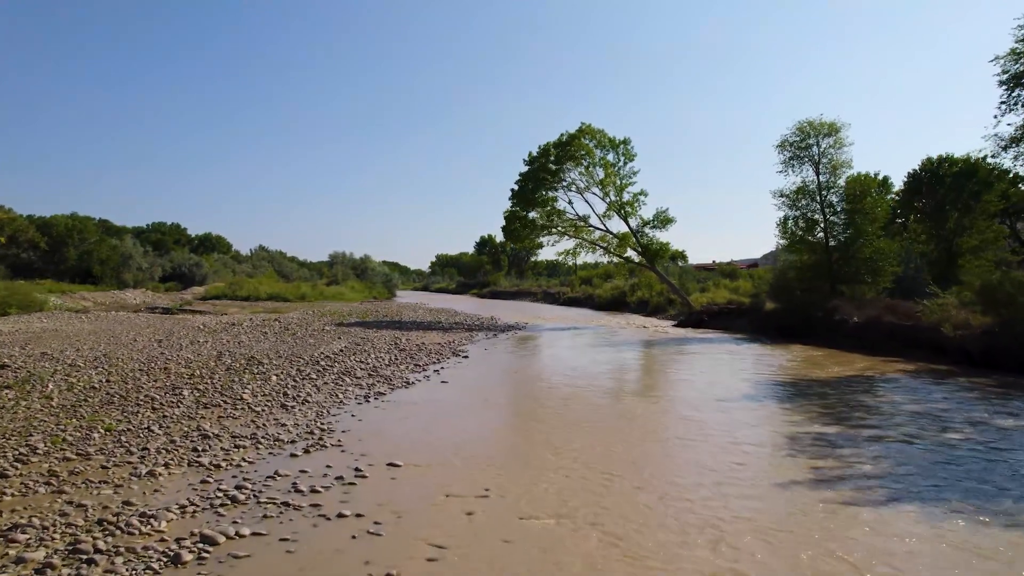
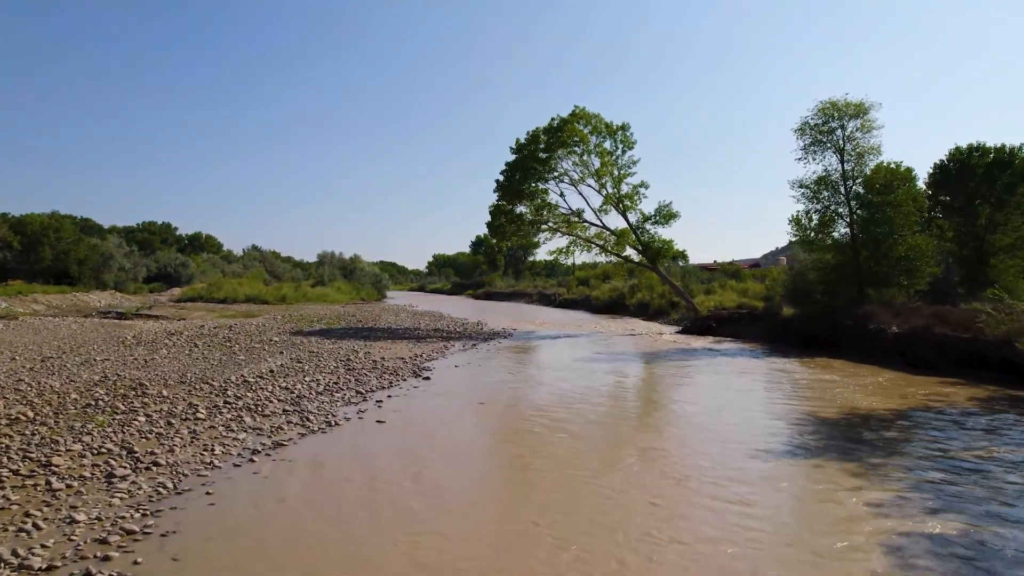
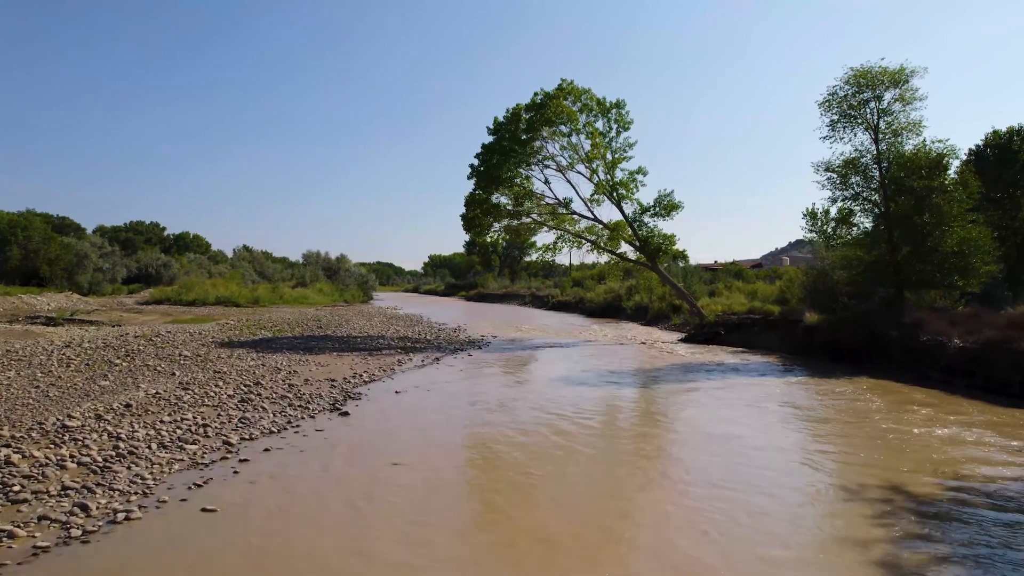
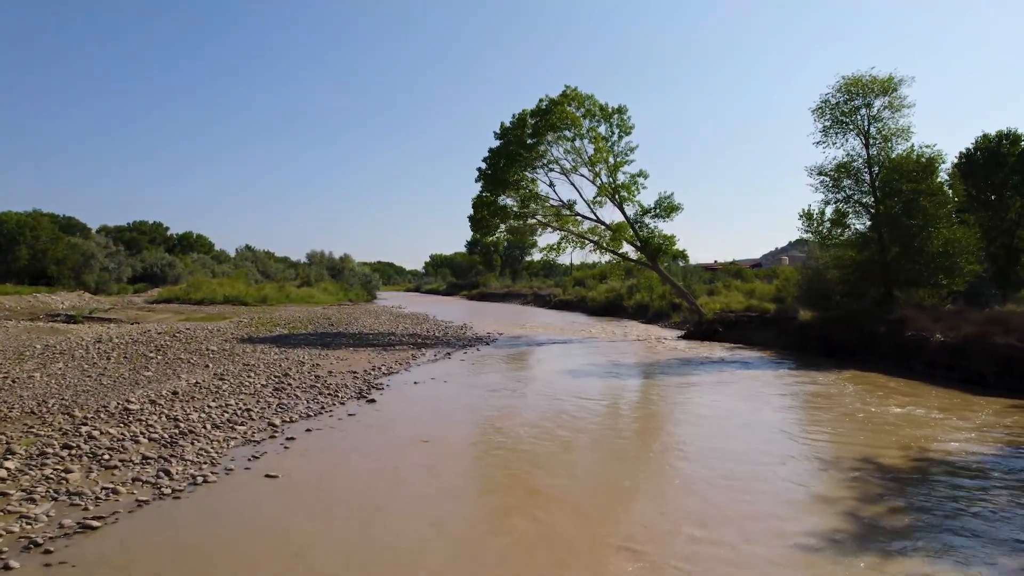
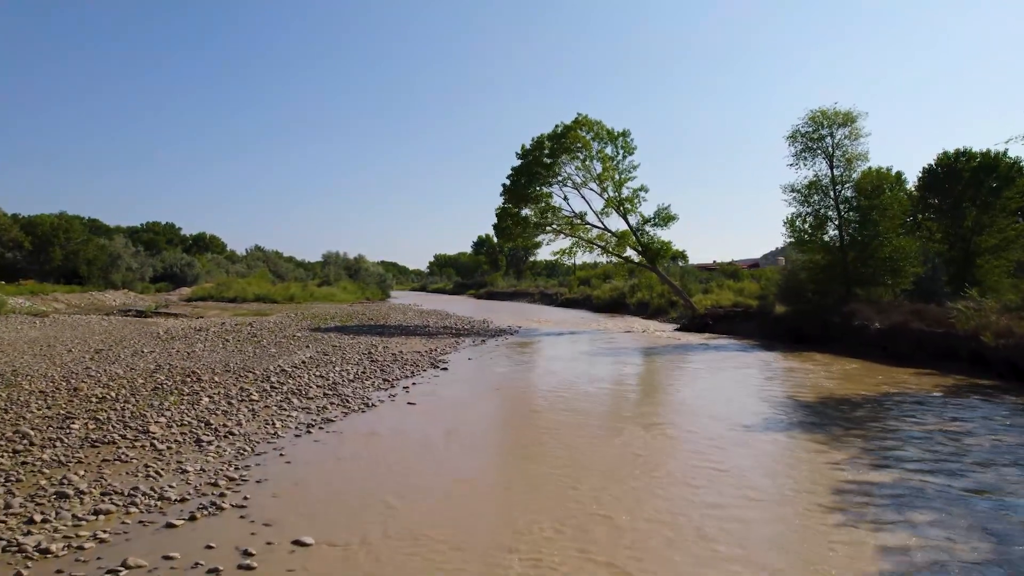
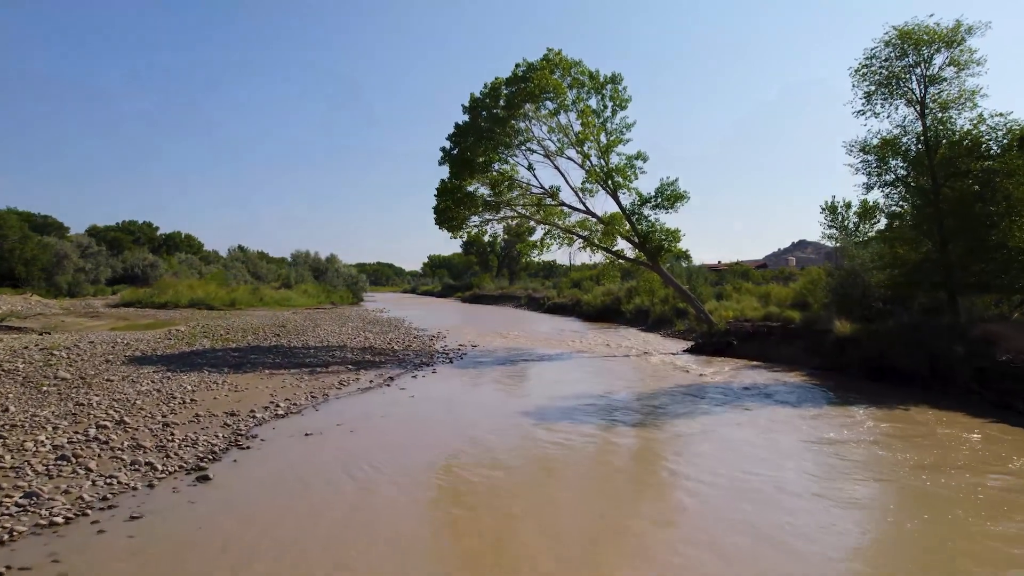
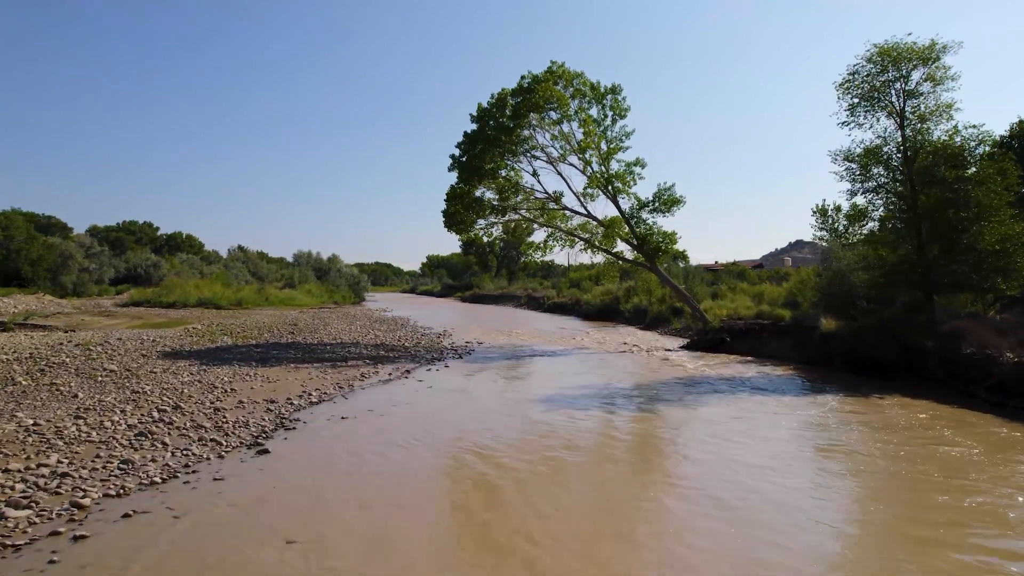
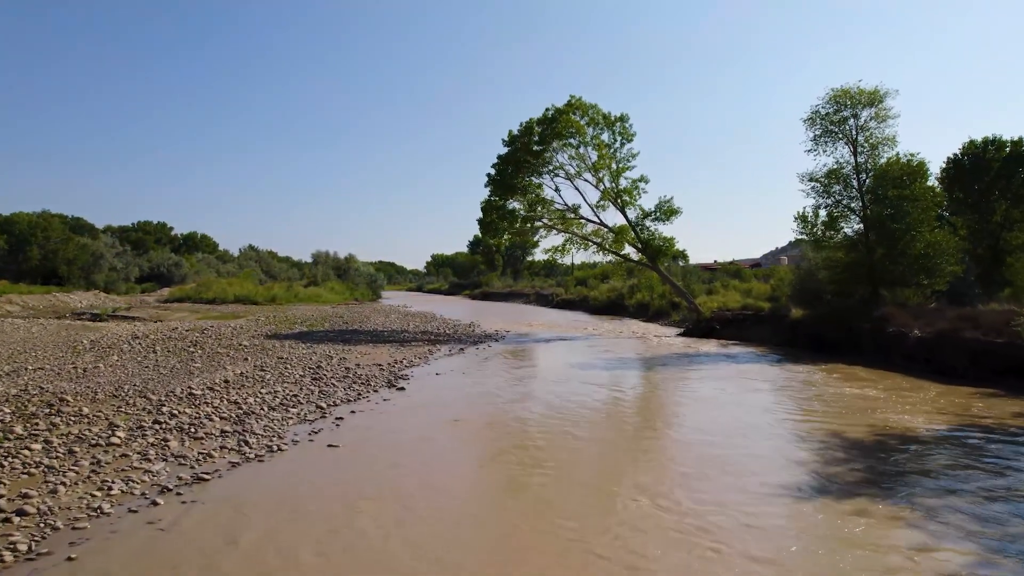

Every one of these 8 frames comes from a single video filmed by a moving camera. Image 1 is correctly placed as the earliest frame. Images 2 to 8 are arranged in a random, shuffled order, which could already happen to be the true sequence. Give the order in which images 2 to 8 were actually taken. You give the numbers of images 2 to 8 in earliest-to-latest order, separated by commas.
5, 2, 8, 4, 3, 7, 6
